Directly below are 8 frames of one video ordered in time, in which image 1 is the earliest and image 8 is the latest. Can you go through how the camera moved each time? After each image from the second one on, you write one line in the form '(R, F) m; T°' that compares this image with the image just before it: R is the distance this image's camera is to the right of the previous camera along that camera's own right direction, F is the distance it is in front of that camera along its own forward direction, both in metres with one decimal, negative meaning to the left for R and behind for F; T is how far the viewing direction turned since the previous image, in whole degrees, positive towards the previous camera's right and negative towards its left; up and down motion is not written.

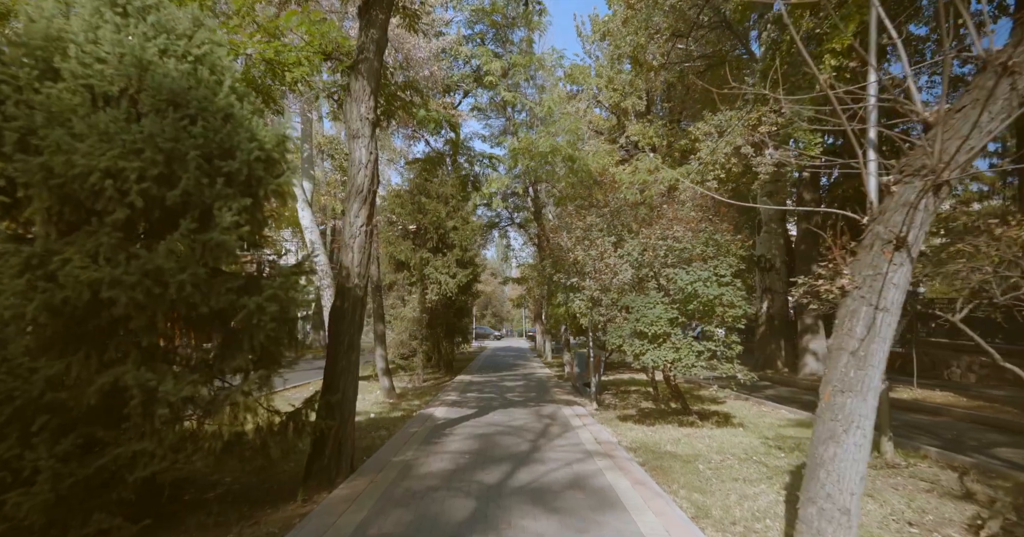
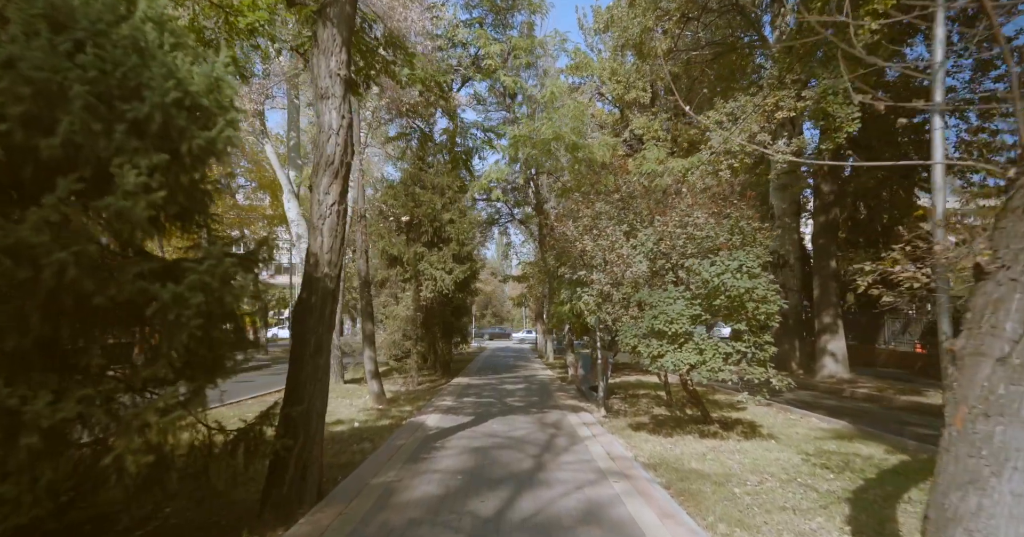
(0.0, +1.0) m; 0°
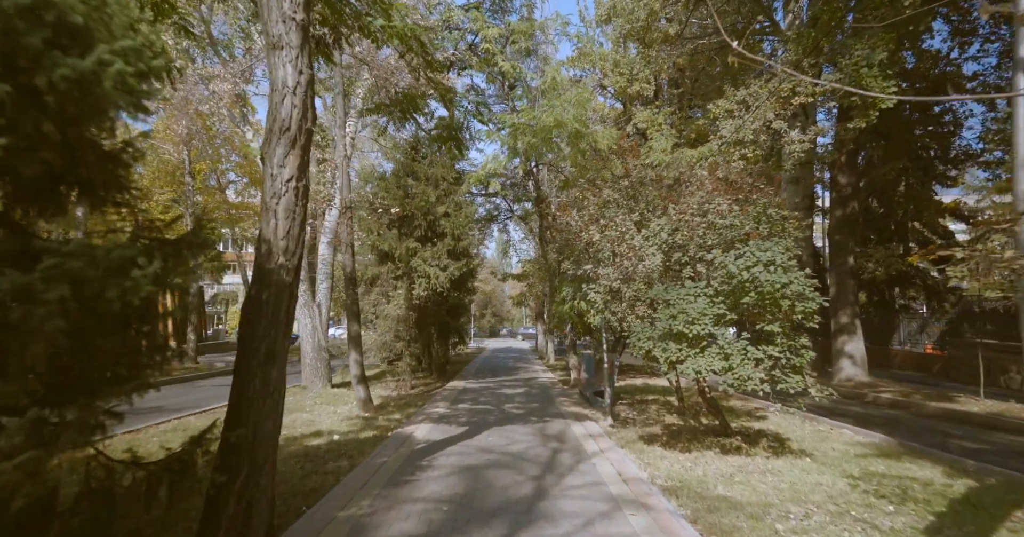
(0.0, +0.9) m; 0°
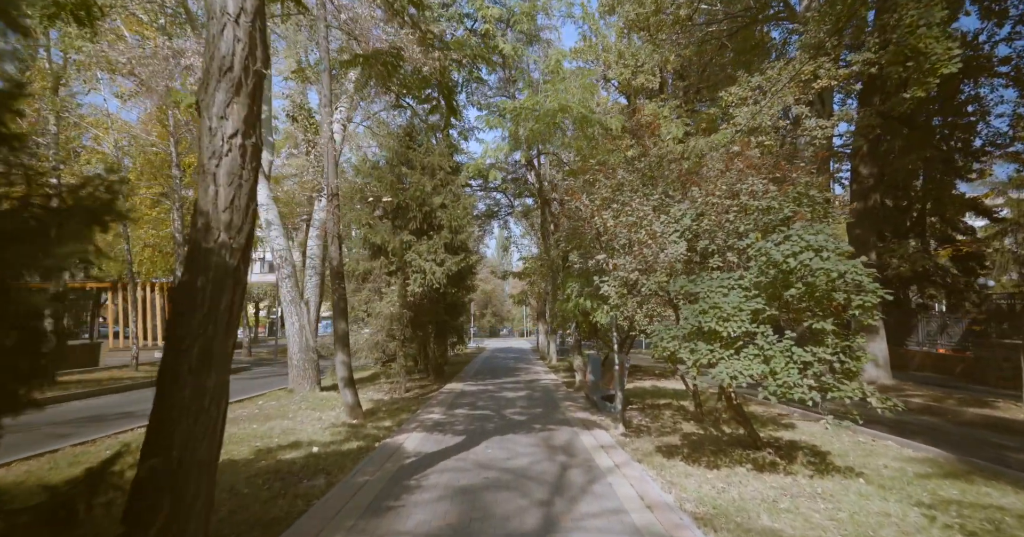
(0.0, +0.9) m; 0°
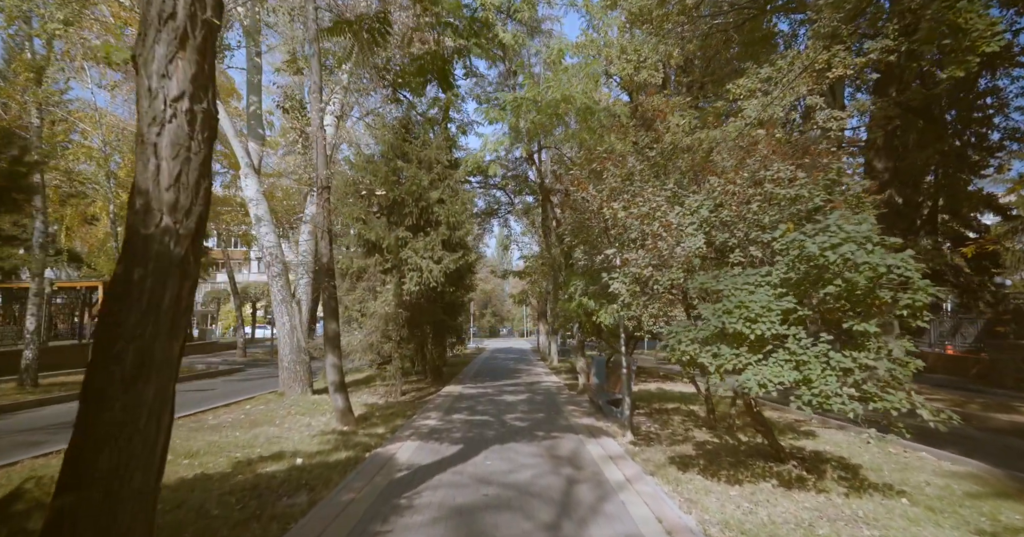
(0.0, +0.6) m; 0°
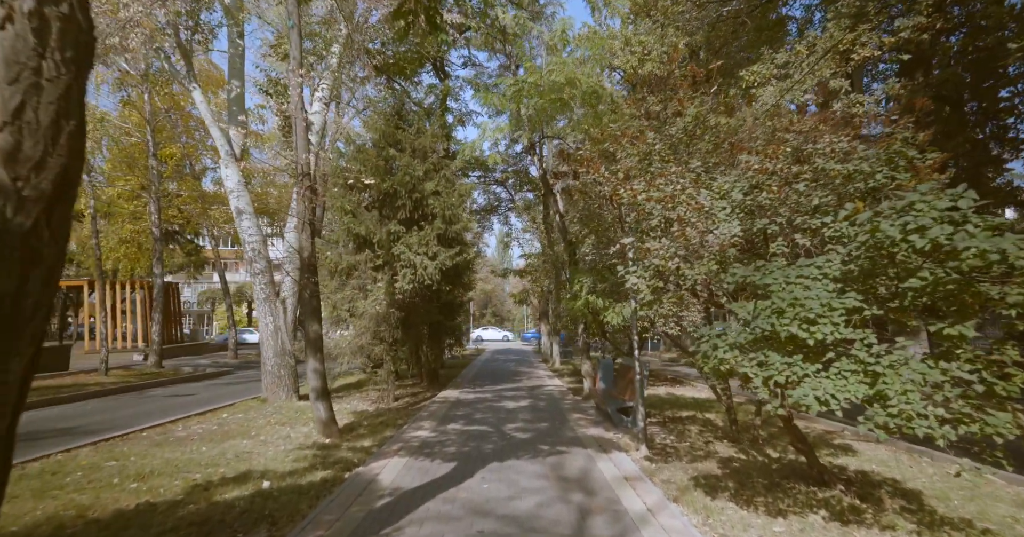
(0.0, +0.9) m; 0°
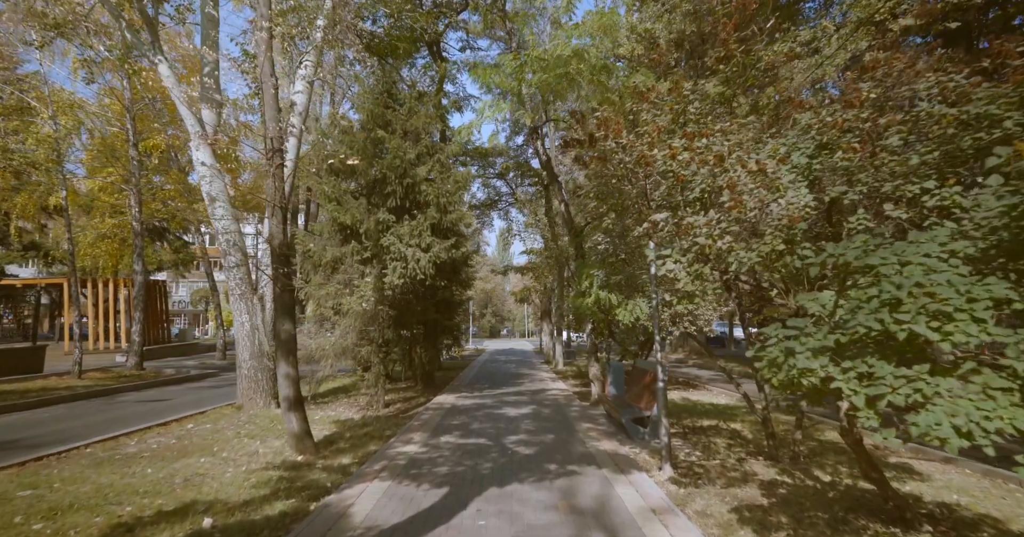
(0.0, +1.1) m; 0°
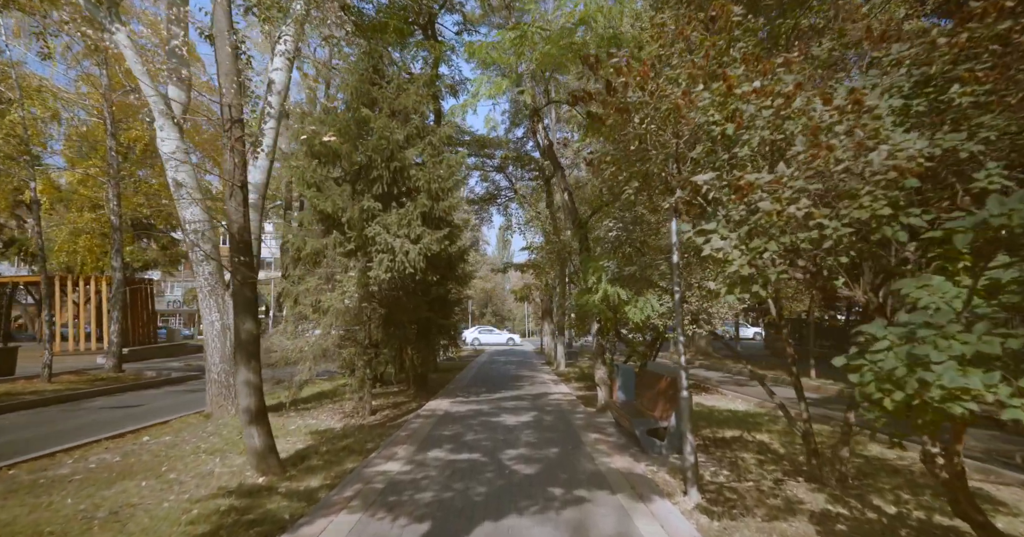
(0.0, +1.0) m; 0°
